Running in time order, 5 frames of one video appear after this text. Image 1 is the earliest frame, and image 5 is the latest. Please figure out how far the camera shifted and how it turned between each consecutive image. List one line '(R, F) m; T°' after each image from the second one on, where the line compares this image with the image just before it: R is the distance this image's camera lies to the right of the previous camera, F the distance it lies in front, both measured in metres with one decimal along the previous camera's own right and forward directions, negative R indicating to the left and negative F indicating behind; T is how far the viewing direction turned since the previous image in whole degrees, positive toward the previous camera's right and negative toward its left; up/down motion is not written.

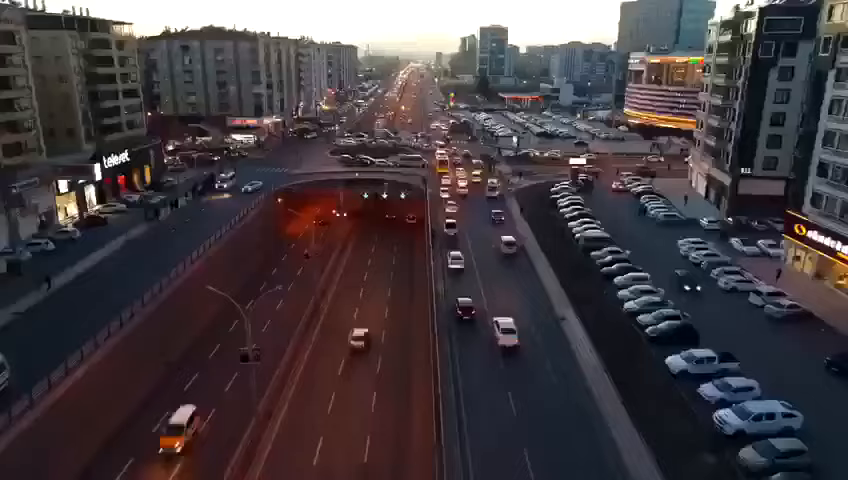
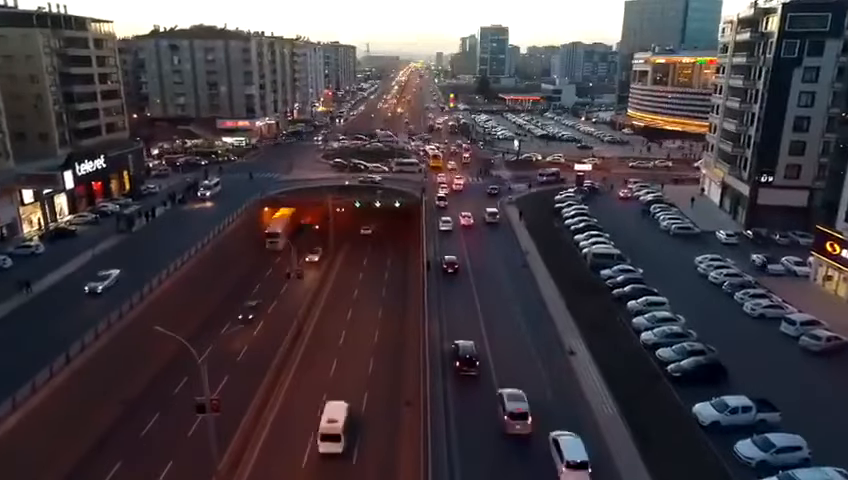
(+0.5, +4.1) m; 0°
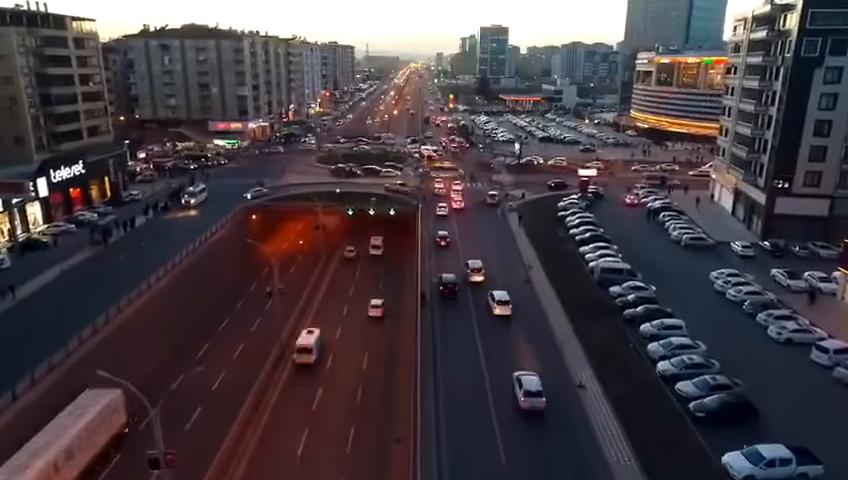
(+0.4, +3.2) m; 0°
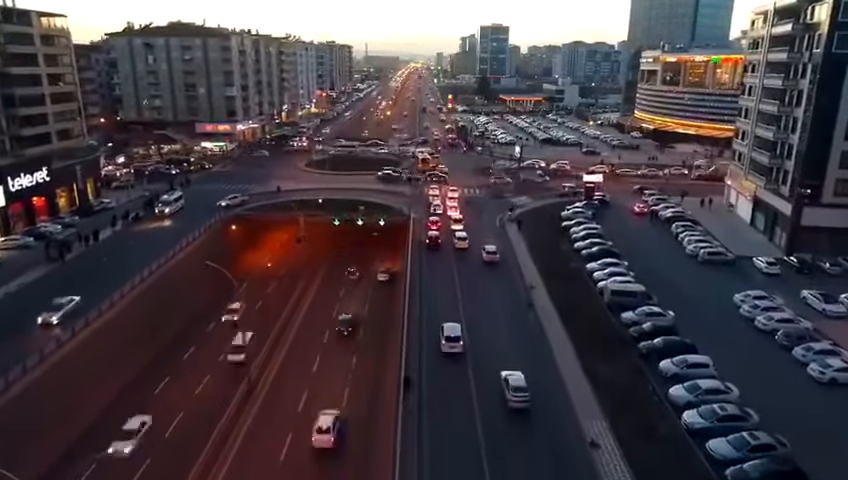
(+0.8, +4.5) m; 0°
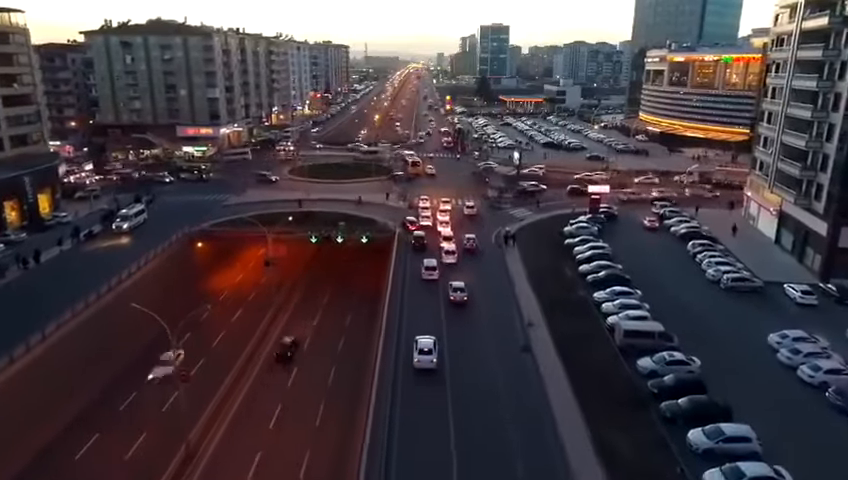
(+1.2, +5.6) m; 0°
